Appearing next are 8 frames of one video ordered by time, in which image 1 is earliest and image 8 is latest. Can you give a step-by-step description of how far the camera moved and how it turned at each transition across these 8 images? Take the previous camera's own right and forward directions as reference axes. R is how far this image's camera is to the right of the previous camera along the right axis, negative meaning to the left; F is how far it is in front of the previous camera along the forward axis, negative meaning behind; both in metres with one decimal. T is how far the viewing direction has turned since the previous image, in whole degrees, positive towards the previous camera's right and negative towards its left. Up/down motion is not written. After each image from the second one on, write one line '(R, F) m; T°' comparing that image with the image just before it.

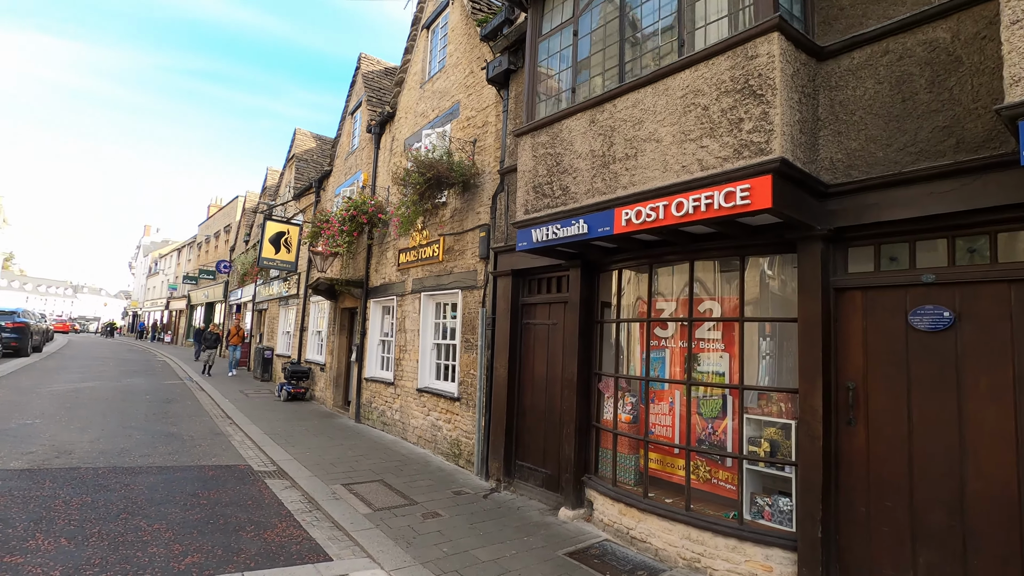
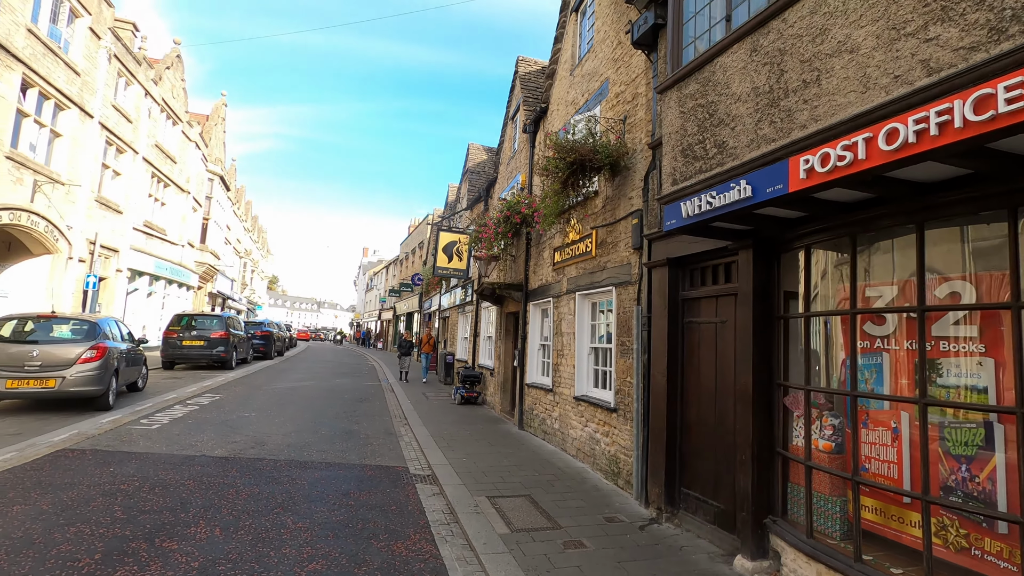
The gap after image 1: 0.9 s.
(+0.3, +0.8) m; -20°
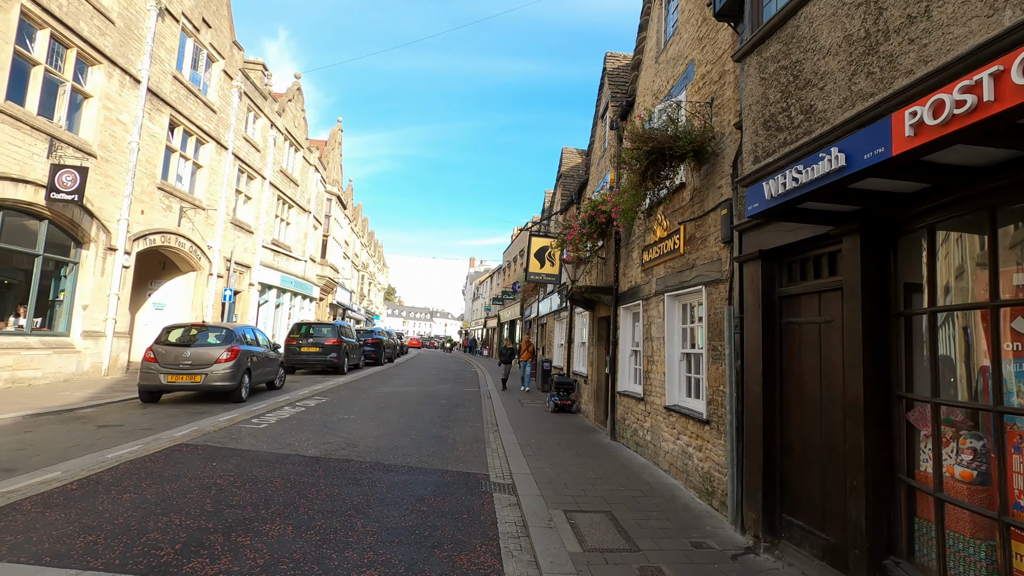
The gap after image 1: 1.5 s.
(+0.3, +0.3) m; -11°
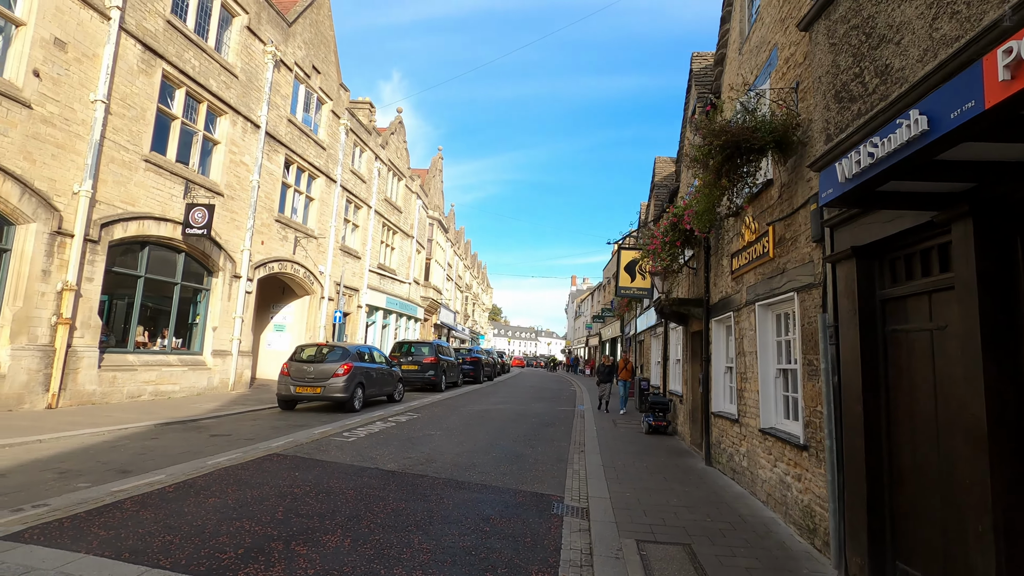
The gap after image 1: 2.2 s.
(+0.4, +0.2) m; -11°
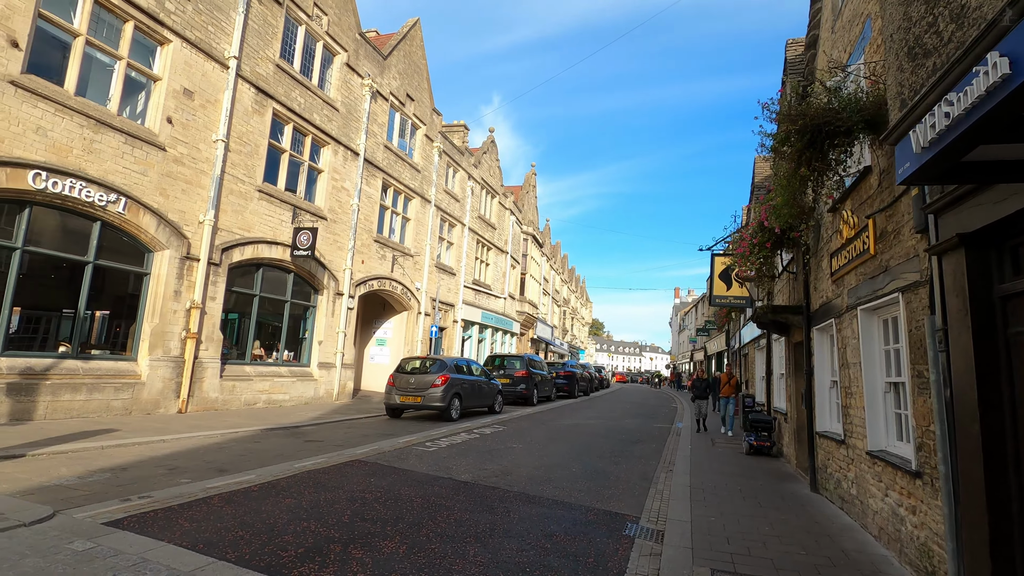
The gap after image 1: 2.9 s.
(+0.4, +0.2) m; -11°
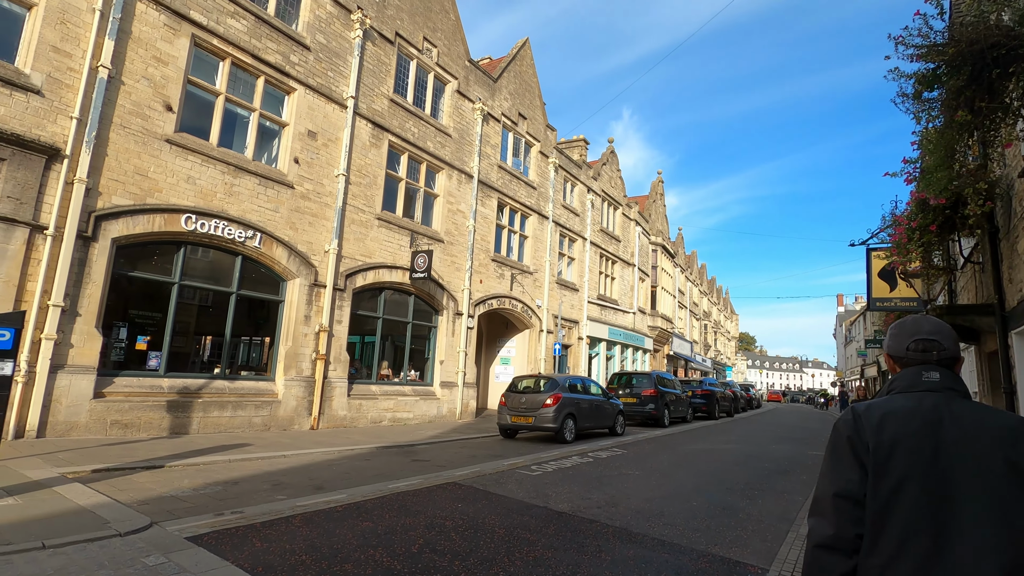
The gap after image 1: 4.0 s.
(+0.5, +0.6) m; -15°
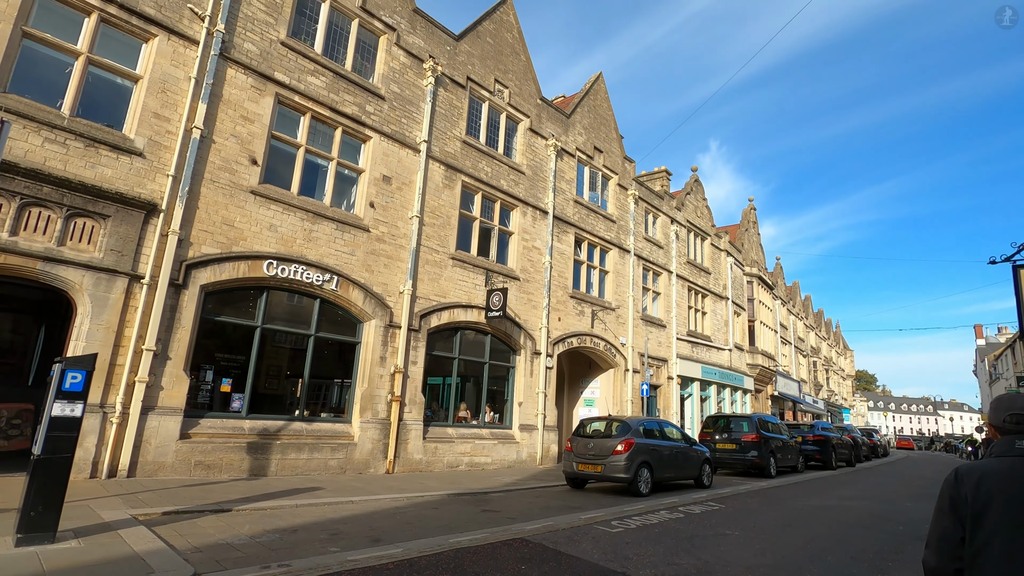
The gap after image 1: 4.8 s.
(+0.3, +0.5) m; -9°
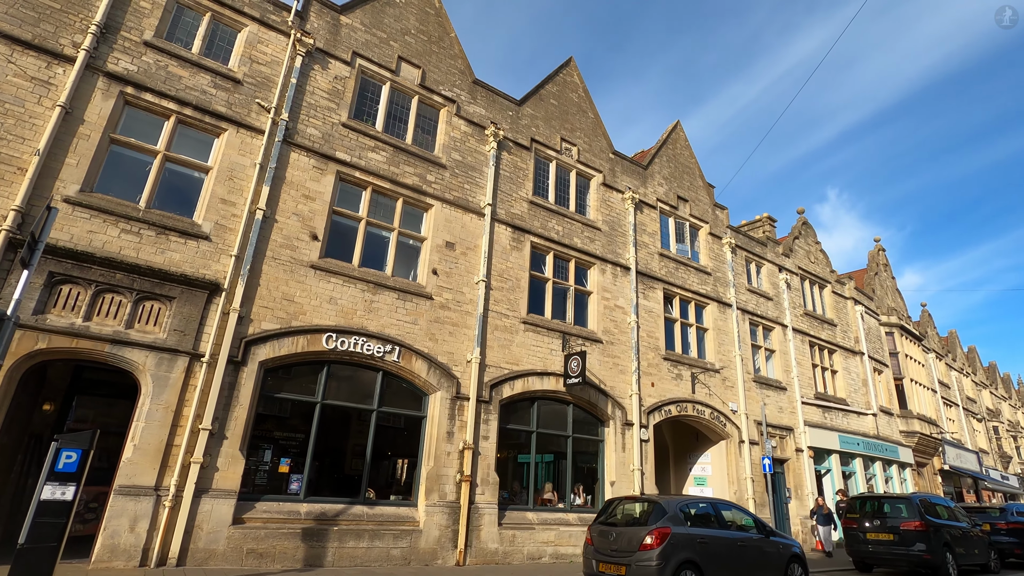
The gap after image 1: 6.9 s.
(+0.8, +1.1) m; -11°
